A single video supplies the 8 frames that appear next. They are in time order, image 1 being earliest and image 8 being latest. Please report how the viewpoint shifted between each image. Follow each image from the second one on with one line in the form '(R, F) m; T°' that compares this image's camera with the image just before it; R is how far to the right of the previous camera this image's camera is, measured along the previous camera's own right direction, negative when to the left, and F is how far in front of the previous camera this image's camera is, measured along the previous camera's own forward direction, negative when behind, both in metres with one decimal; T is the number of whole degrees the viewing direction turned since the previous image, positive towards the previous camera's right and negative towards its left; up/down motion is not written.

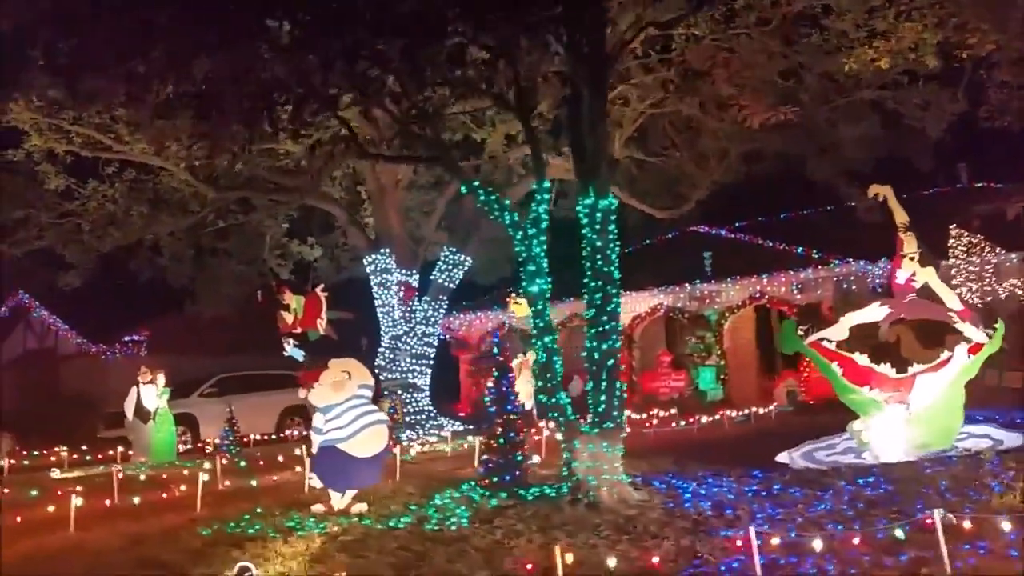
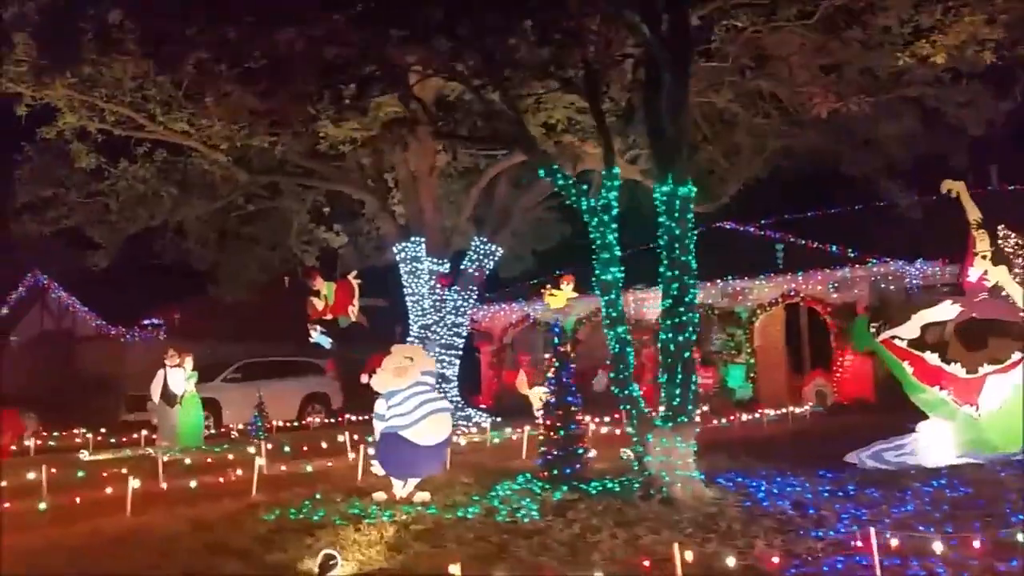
(-0.7, +0.2) m; 0°
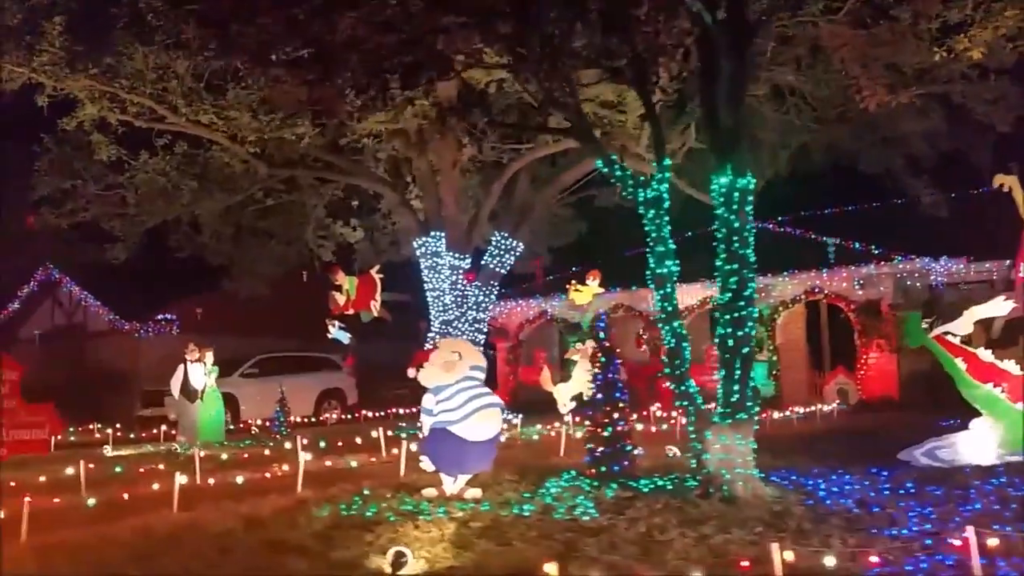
(-0.5, +0.2) m; 0°
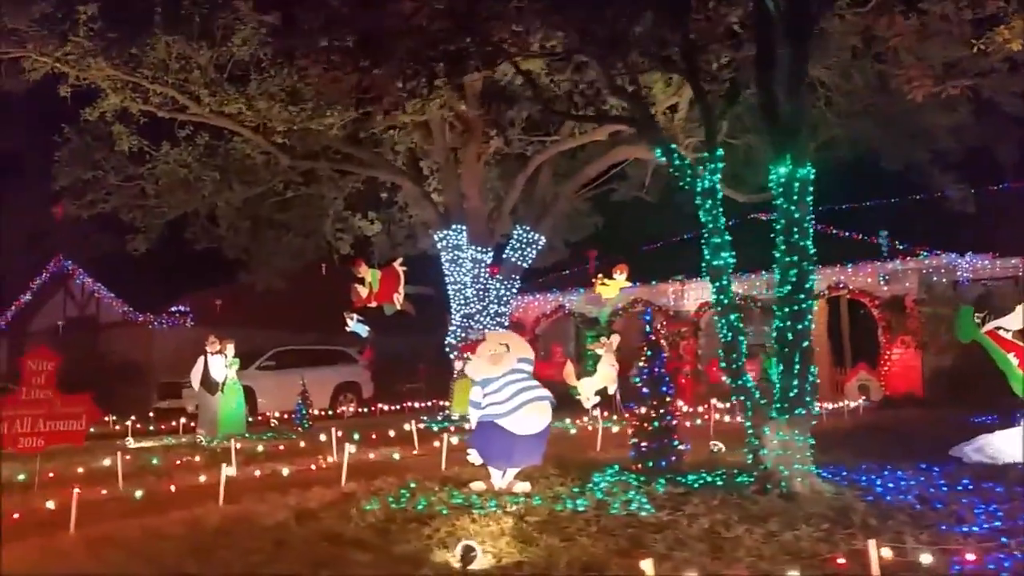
(-0.5, +0.1) m; 0°
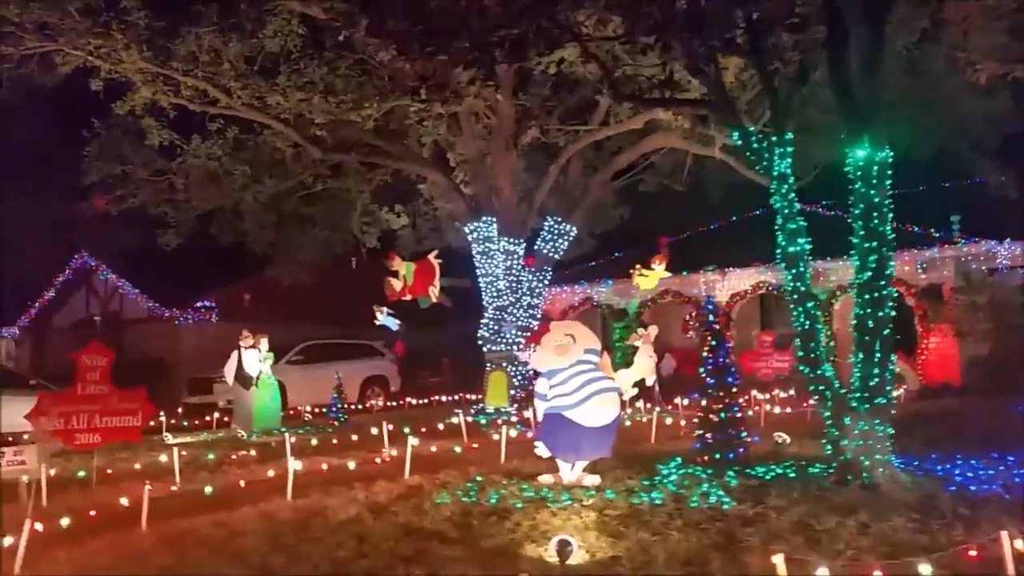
(-0.6, +0.2) m; -1°
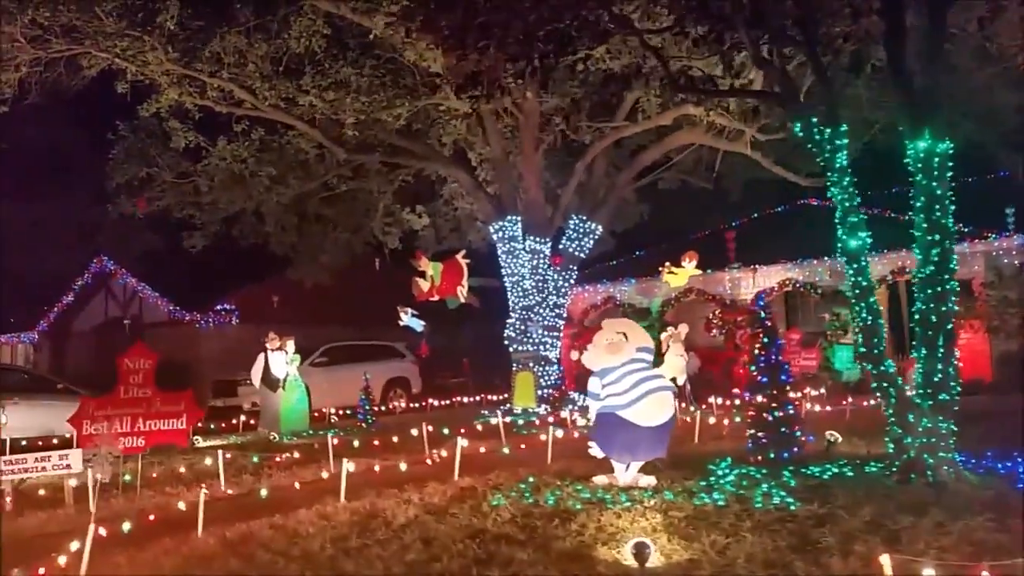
(-0.4, +0.1) m; -1°
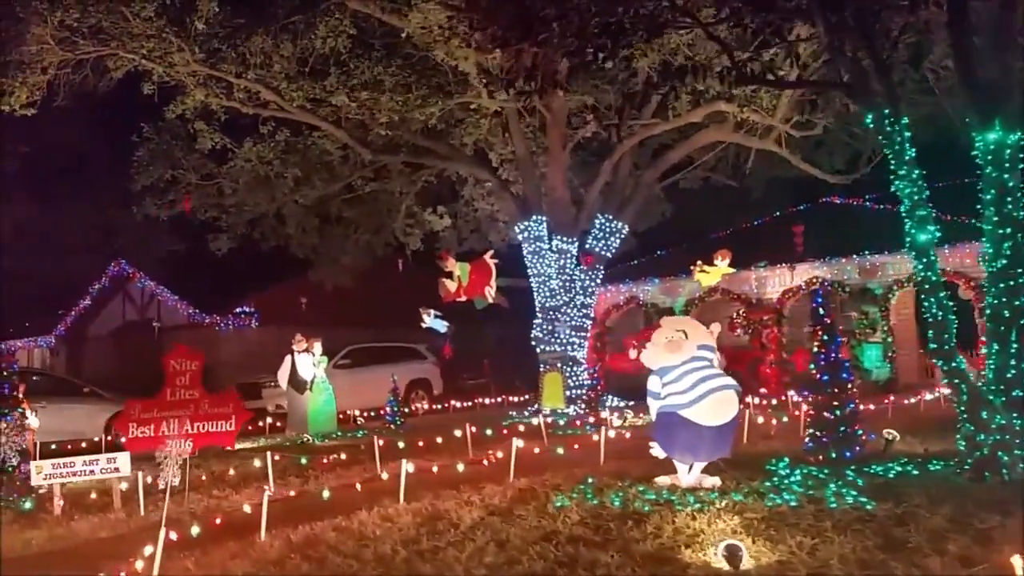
(-0.5, +0.1) m; 0°
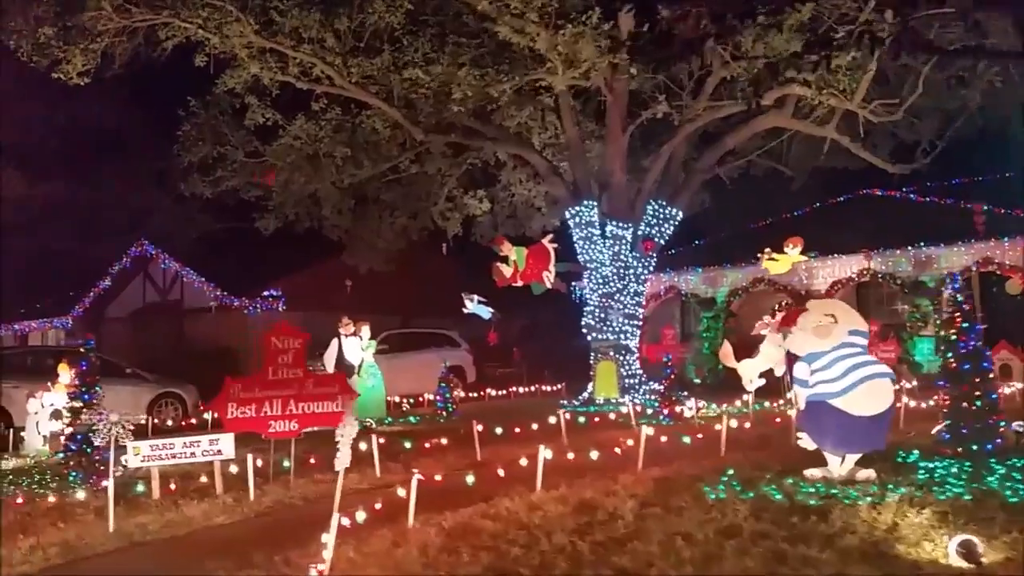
(-1.4, +0.4) m; 0°
